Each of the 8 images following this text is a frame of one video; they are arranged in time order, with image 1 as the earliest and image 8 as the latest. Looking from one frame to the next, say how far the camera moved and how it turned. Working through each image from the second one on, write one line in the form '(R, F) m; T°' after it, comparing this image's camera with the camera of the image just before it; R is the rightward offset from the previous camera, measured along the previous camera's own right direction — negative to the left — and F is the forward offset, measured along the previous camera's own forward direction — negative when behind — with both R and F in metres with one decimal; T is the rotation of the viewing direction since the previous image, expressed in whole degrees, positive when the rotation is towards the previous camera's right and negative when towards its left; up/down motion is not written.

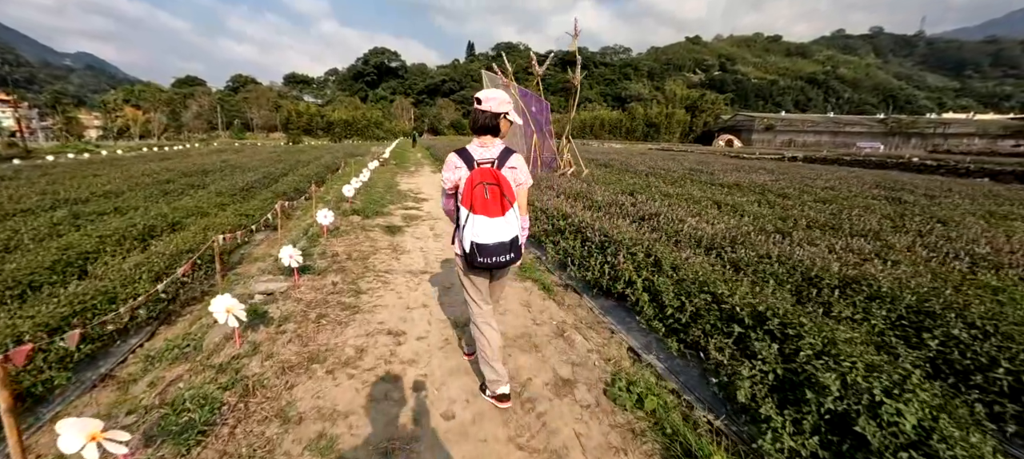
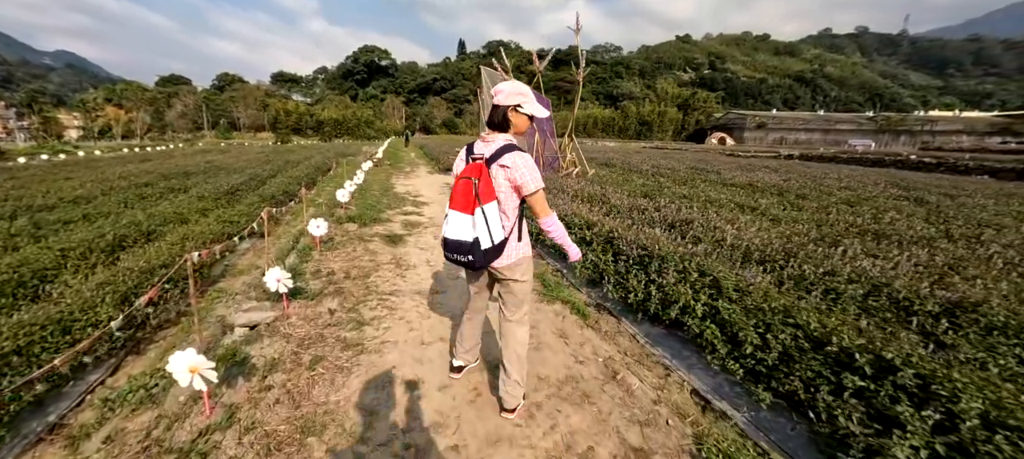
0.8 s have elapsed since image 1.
(-0.3, +0.6) m; +1°
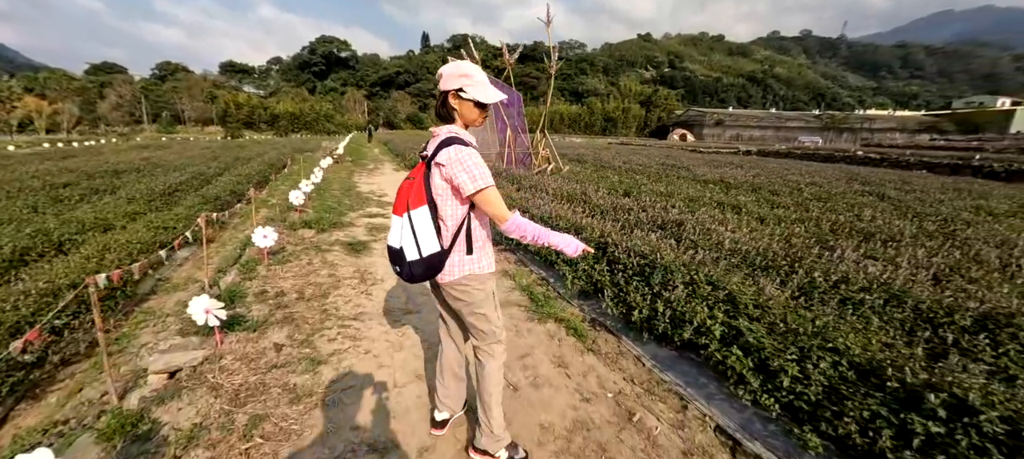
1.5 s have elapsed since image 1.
(-0.1, +0.5) m; +5°
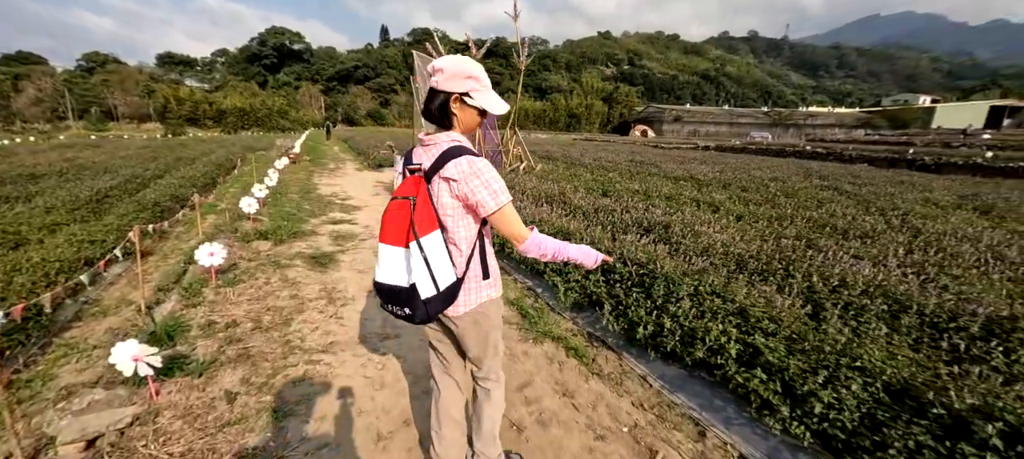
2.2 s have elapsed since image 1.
(-0.2, +0.3) m; +5°
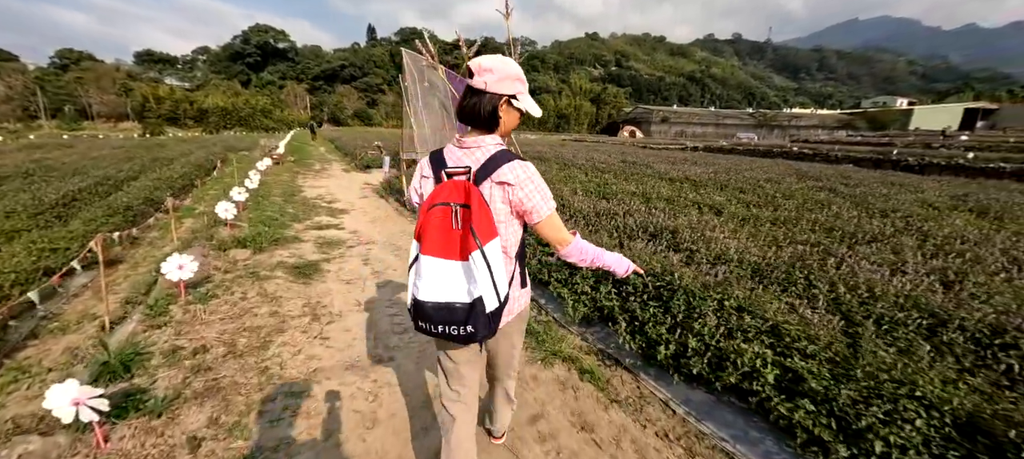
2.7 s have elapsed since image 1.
(-0.1, +0.3) m; +2°
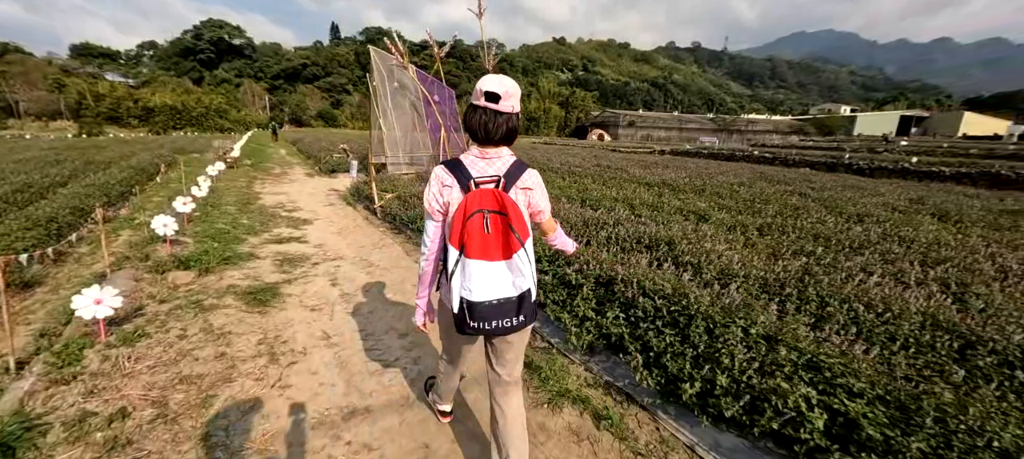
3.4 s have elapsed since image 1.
(-0.2, +0.4) m; +4°
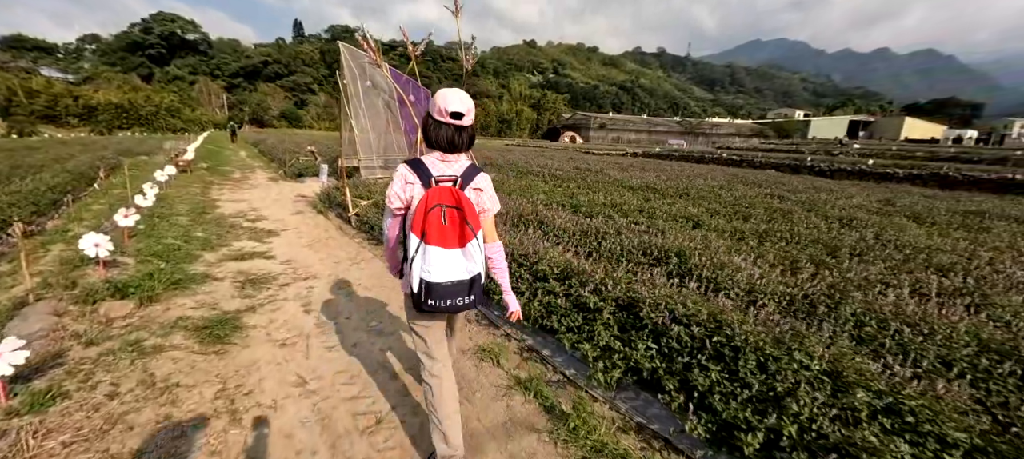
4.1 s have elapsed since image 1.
(-0.3, +0.4) m; +4°
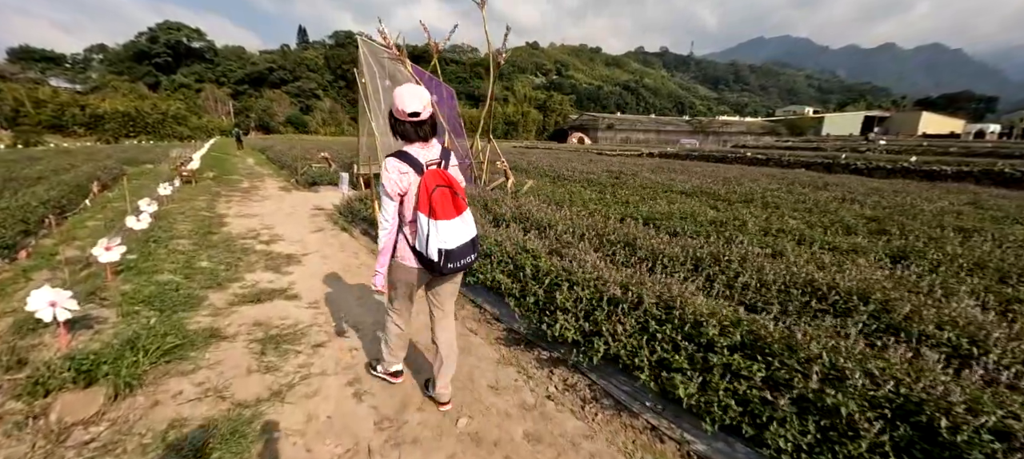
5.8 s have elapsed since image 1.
(-0.8, +1.1) m; -1°
